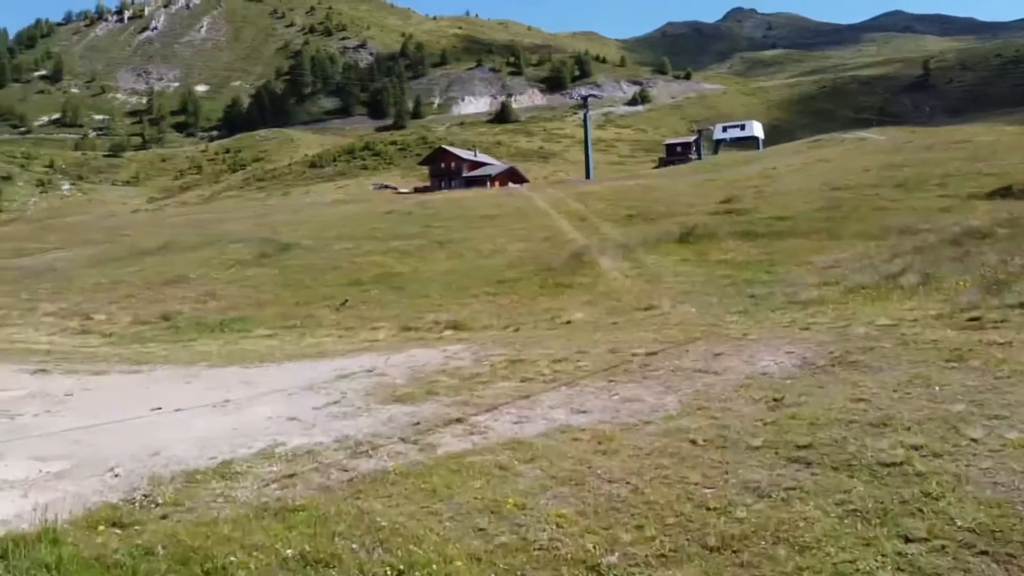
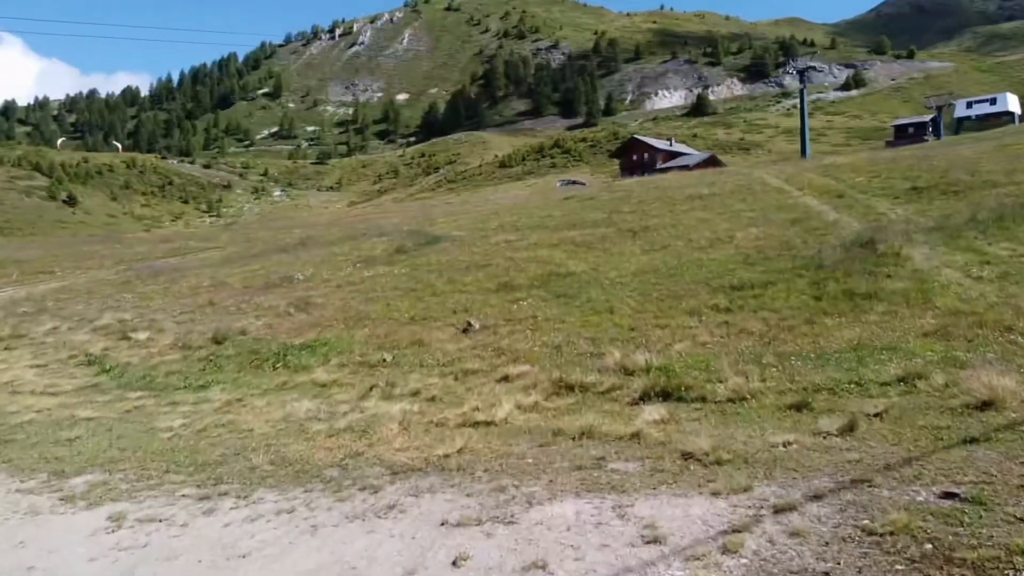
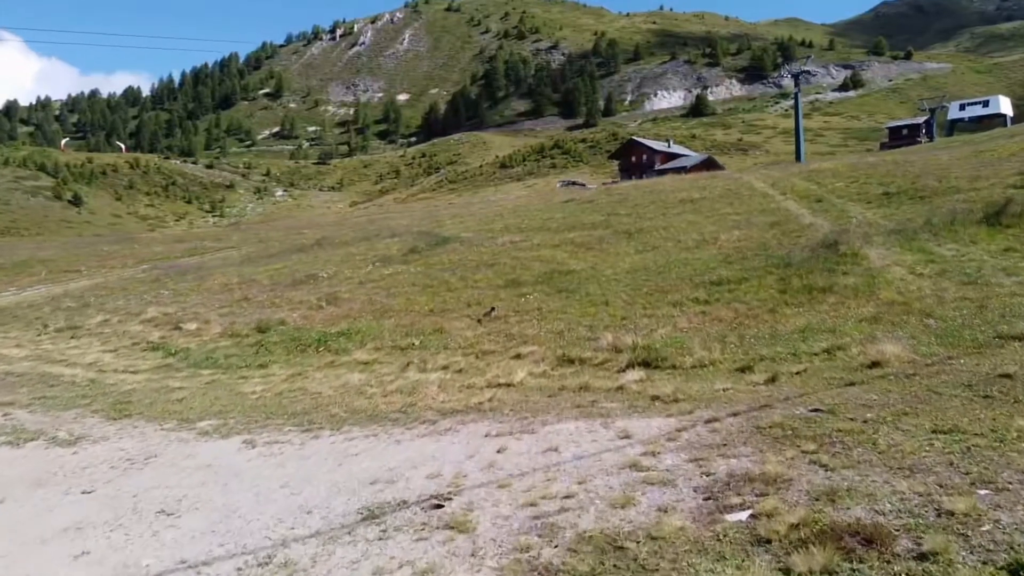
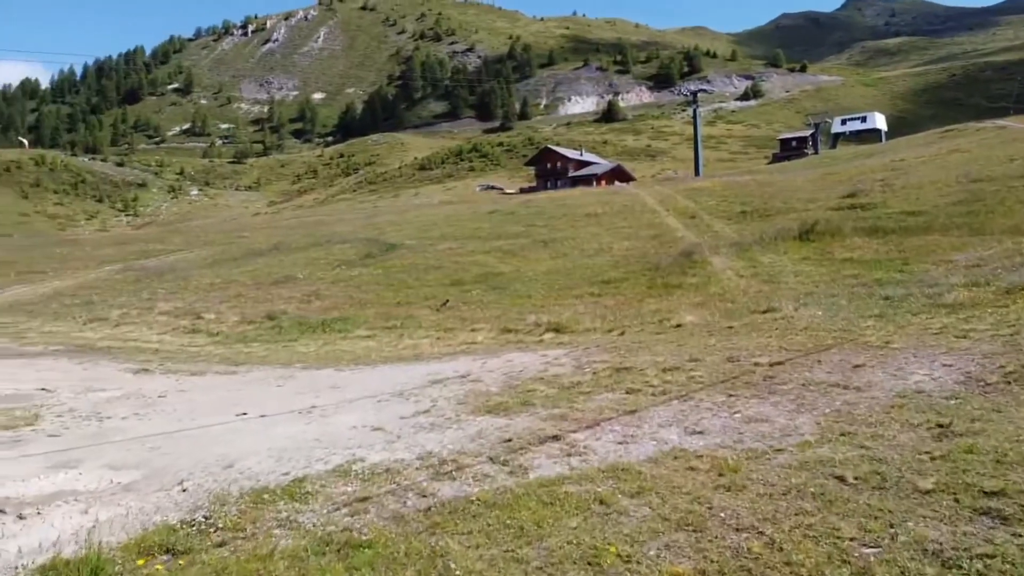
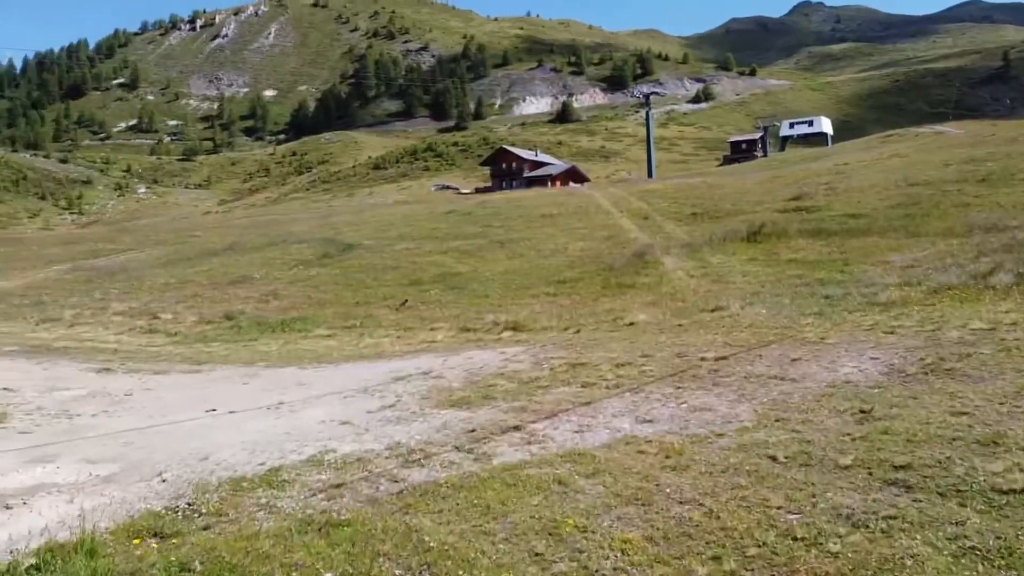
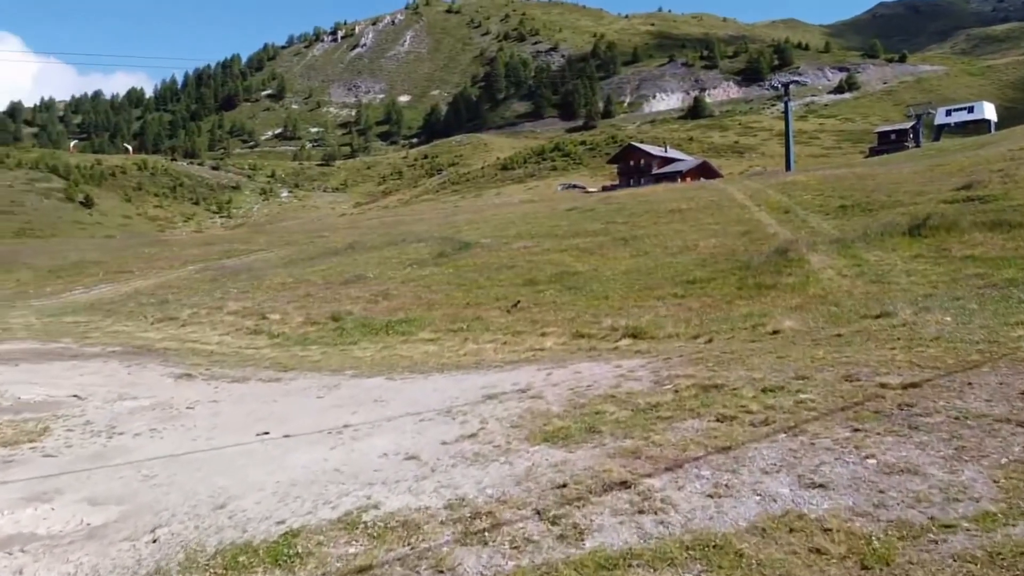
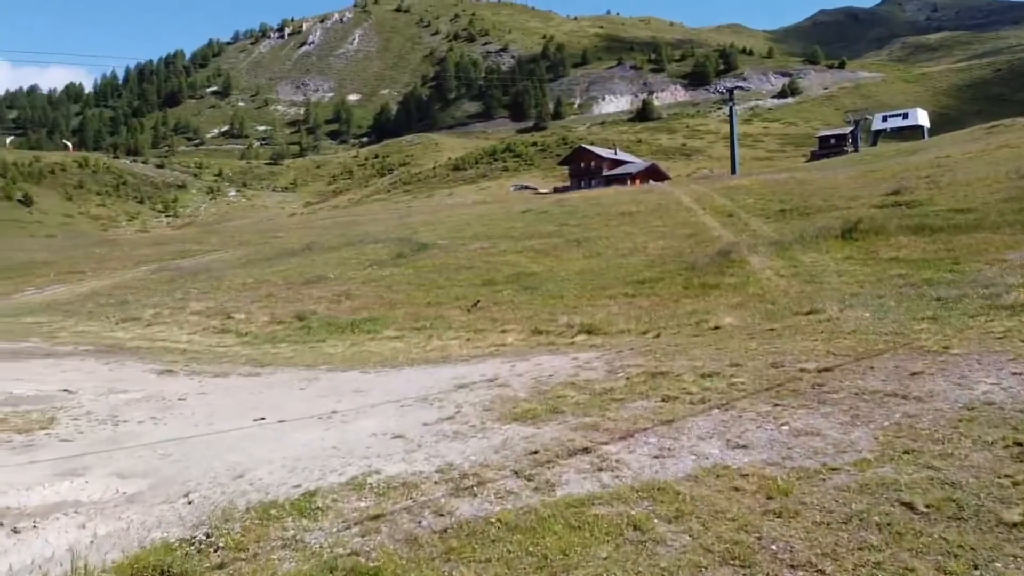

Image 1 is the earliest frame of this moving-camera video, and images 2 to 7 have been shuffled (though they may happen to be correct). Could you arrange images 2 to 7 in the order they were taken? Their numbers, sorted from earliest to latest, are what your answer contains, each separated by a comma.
5, 4, 7, 6, 3, 2
